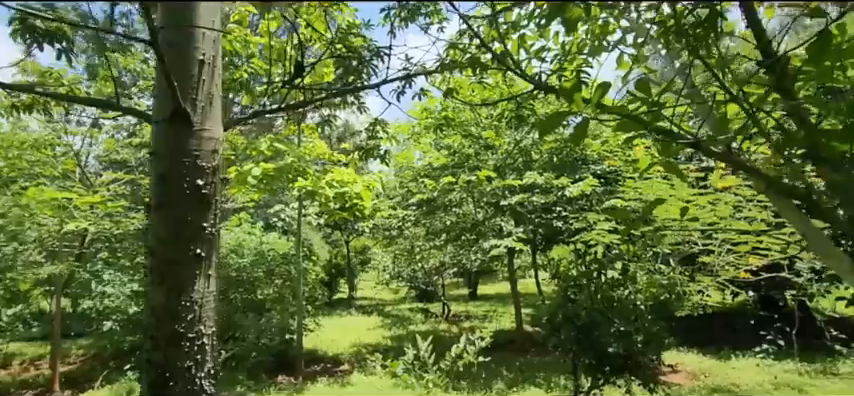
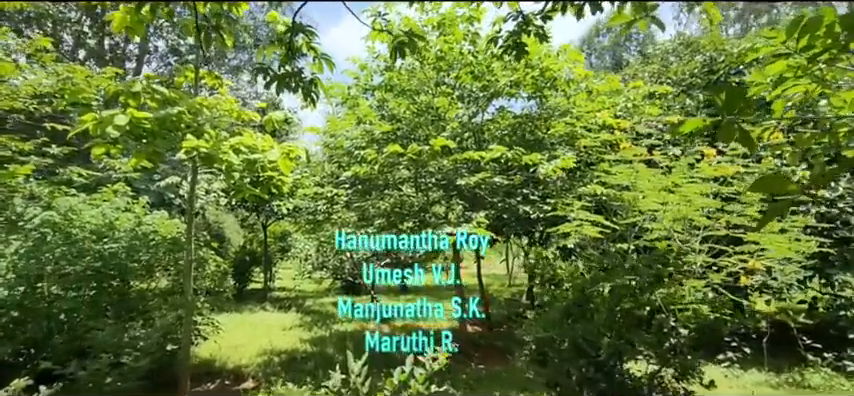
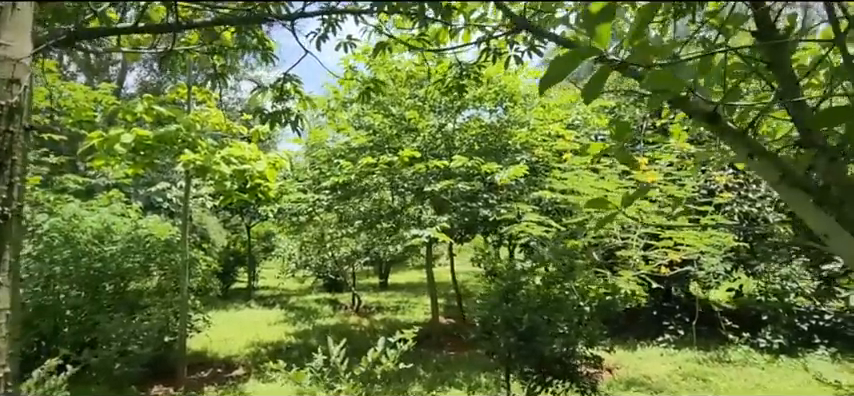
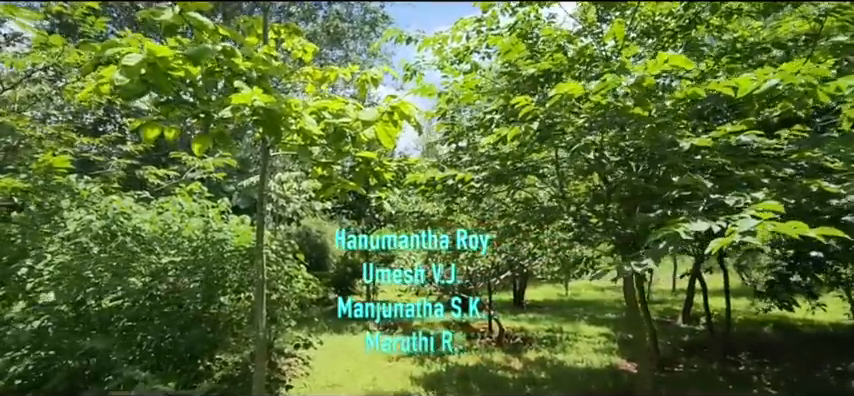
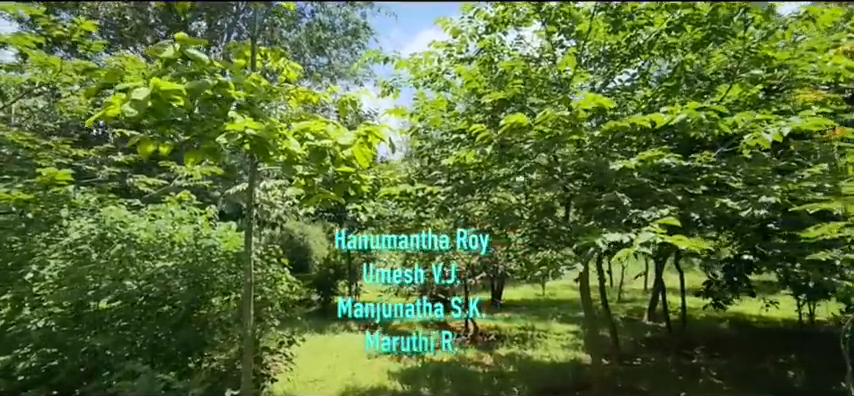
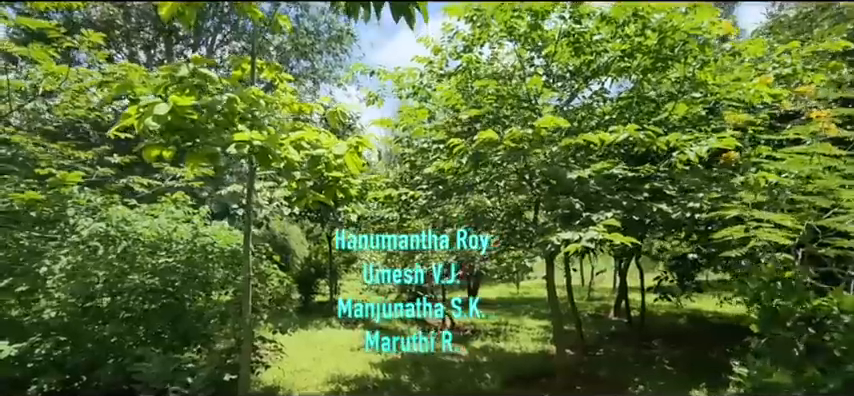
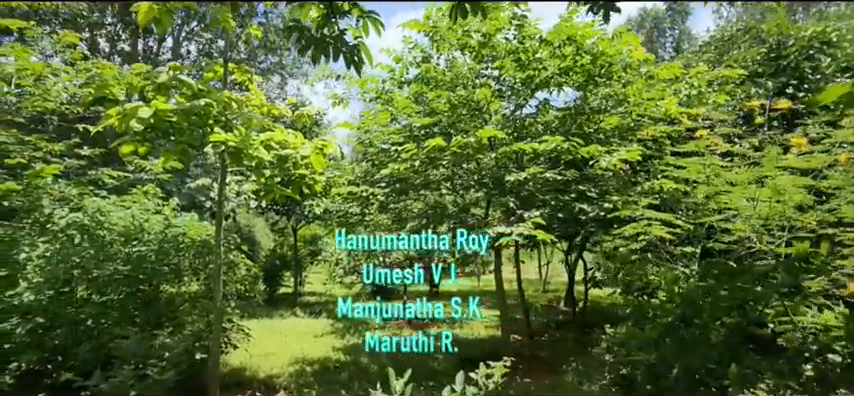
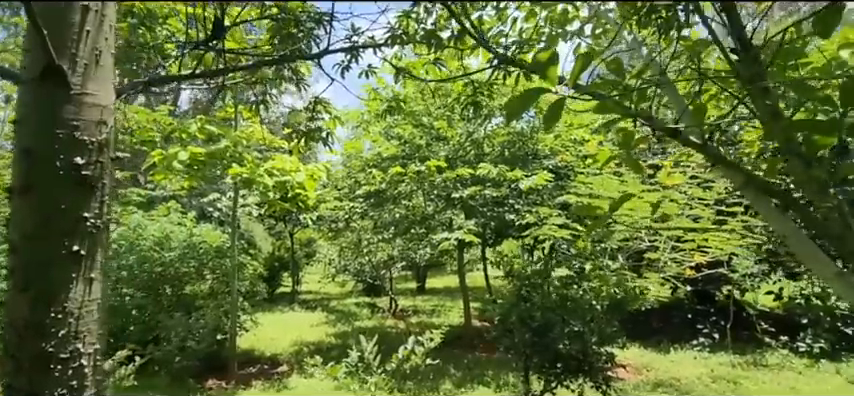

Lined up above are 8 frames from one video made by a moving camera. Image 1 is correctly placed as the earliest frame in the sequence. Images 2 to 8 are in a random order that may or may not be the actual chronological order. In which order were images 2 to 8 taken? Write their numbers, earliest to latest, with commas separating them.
8, 3, 2, 7, 6, 5, 4
